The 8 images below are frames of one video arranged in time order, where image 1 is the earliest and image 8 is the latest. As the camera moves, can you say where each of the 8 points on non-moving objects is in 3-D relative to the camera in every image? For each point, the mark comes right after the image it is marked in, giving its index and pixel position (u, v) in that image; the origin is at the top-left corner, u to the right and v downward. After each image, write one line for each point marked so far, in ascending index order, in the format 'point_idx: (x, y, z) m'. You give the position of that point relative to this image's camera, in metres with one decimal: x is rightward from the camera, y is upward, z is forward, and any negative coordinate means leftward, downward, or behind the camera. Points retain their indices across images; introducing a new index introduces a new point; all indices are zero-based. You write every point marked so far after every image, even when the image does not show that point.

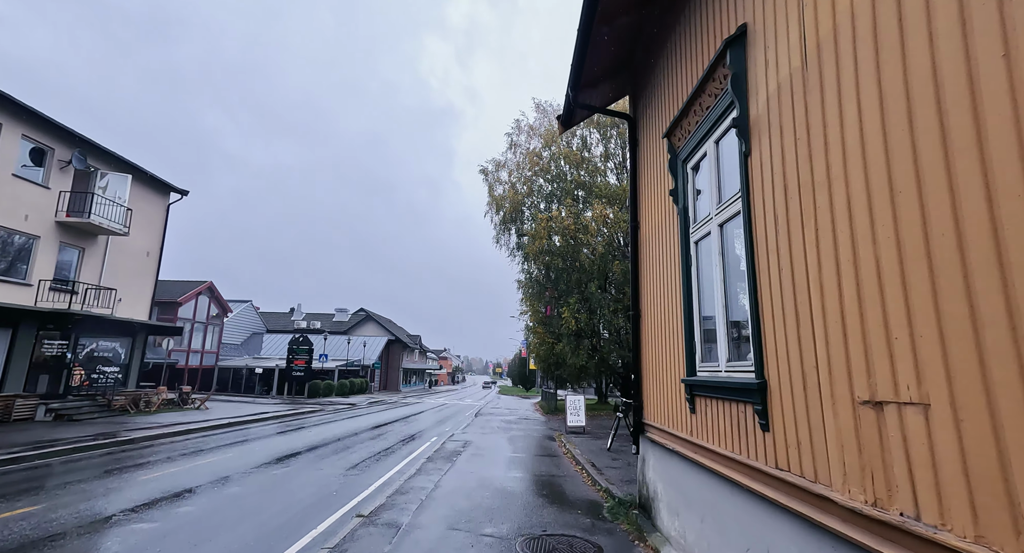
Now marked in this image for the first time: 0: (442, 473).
0: (-1.2, -3.5, +8.7) m
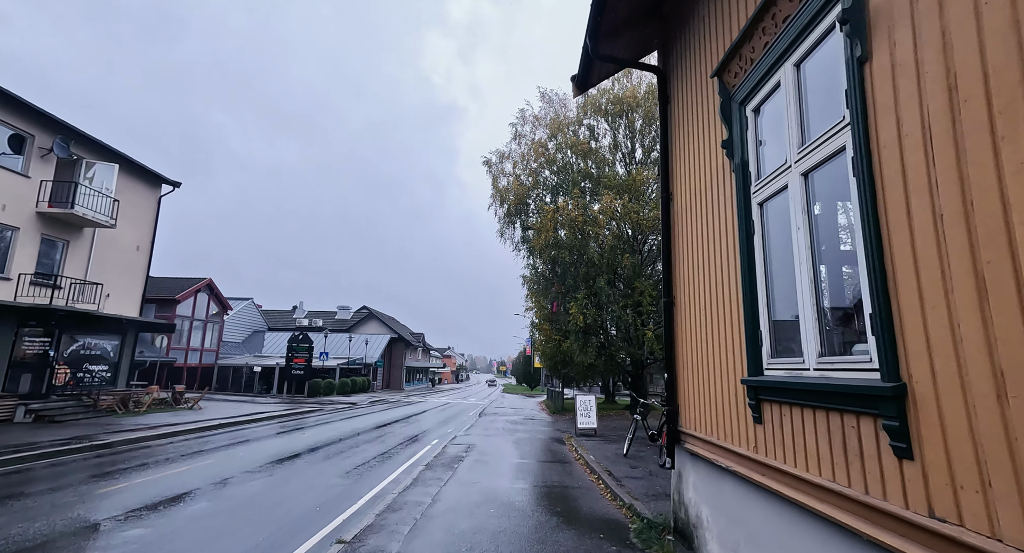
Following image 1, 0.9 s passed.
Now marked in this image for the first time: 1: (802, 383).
0: (-1.1, -3.3, +7.8) m
1: (+1.5, -0.6, +2.6) m
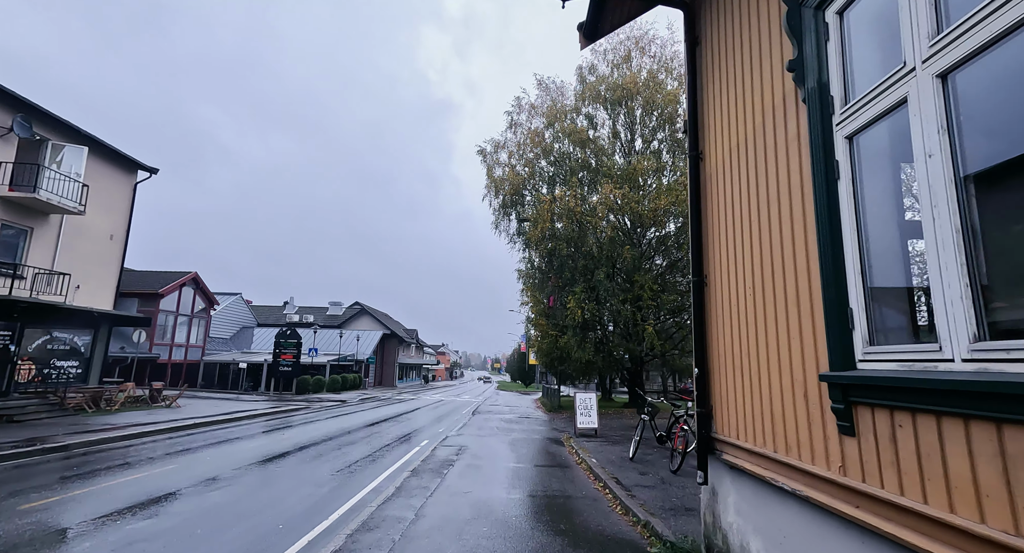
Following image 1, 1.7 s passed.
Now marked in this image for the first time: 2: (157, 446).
0: (-1.2, -3.0, +6.9) m
1: (+1.5, -0.4, +1.8) m
2: (-10.3, -5.1, +14.8) m
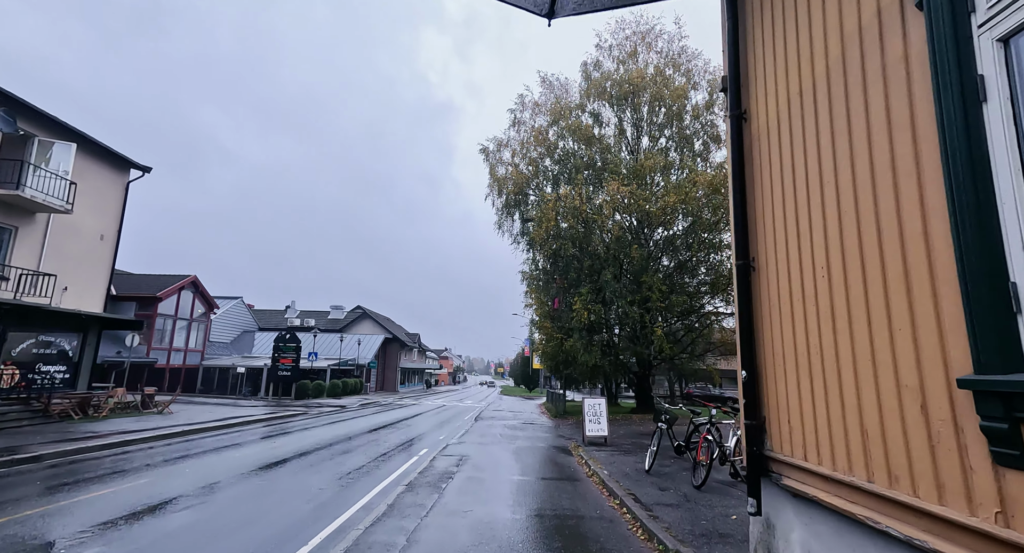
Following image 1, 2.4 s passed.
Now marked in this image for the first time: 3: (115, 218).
0: (-1.1, -2.9, +6.2) m
1: (+1.6, -0.2, +1.0) m
2: (-10.2, -5.1, +14.2) m
3: (-14.8, +2.2, +18.6) m
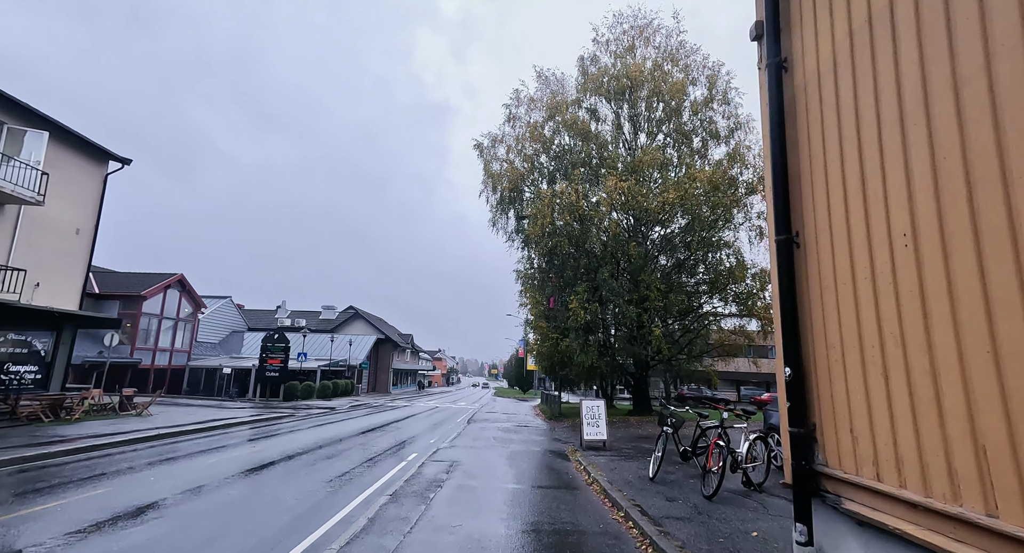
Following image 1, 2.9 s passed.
0: (-1.2, -2.8, +5.6) m
1: (+1.6, -0.1, +0.5) m
2: (-10.4, -4.9, +13.4) m
3: (-15.0, +2.3, +17.8) m
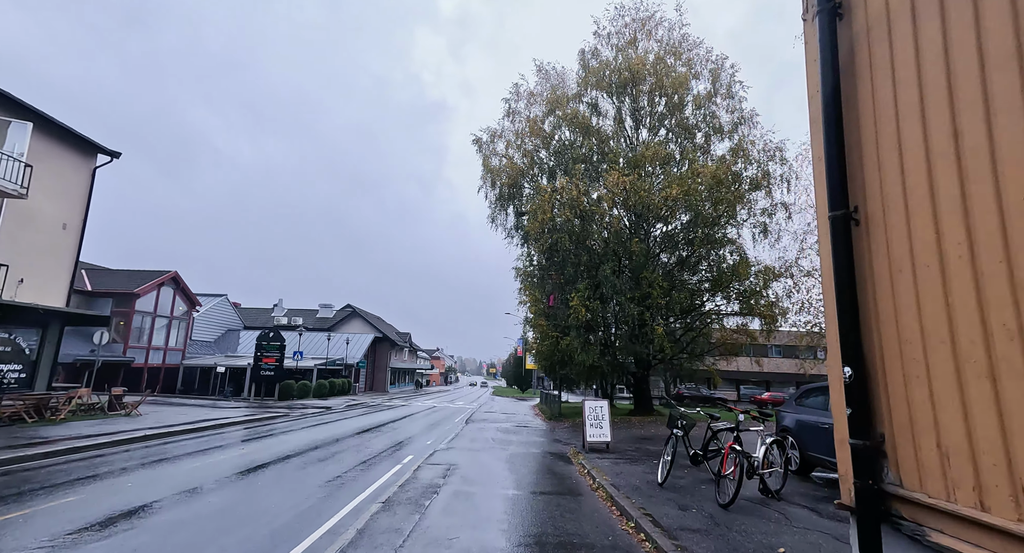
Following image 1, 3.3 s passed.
0: (-1.2, -2.7, +5.1) m
1: (+1.6, 0.0, 0.0) m
2: (-10.4, -4.8, +13.0) m
3: (-15.0, +2.5, +17.3) m
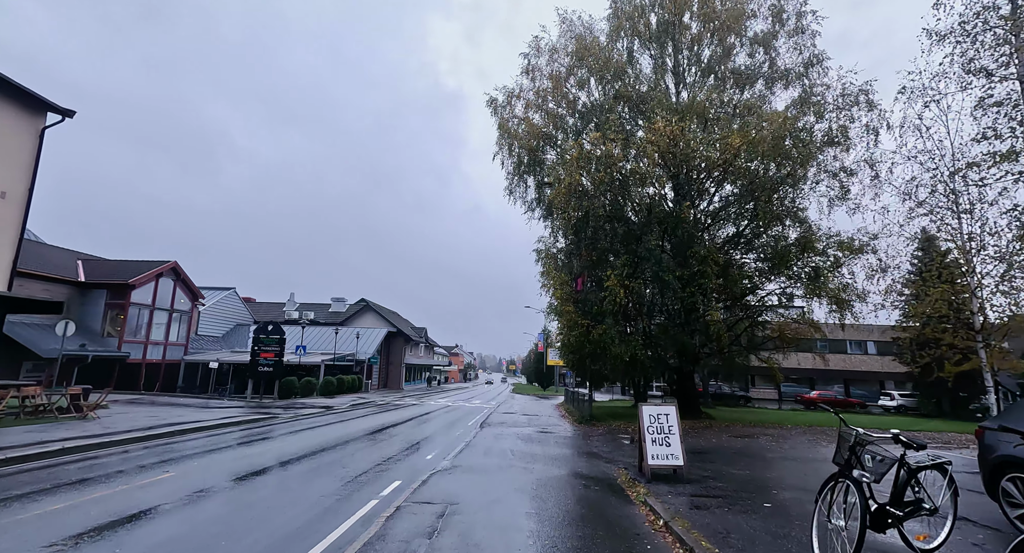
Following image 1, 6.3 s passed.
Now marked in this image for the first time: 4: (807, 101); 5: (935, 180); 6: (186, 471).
0: (-1.0, -2.0, +2.0) m
1: (+1.6, +0.7, -3.3) m
2: (-9.9, -4.2, +10.2) m
3: (-14.4, +3.1, +14.7) m
4: (+10.6, +6.3, +17.7) m
5: (+11.0, +2.5, +12.9) m
6: (-7.2, -4.5, +10.7) m
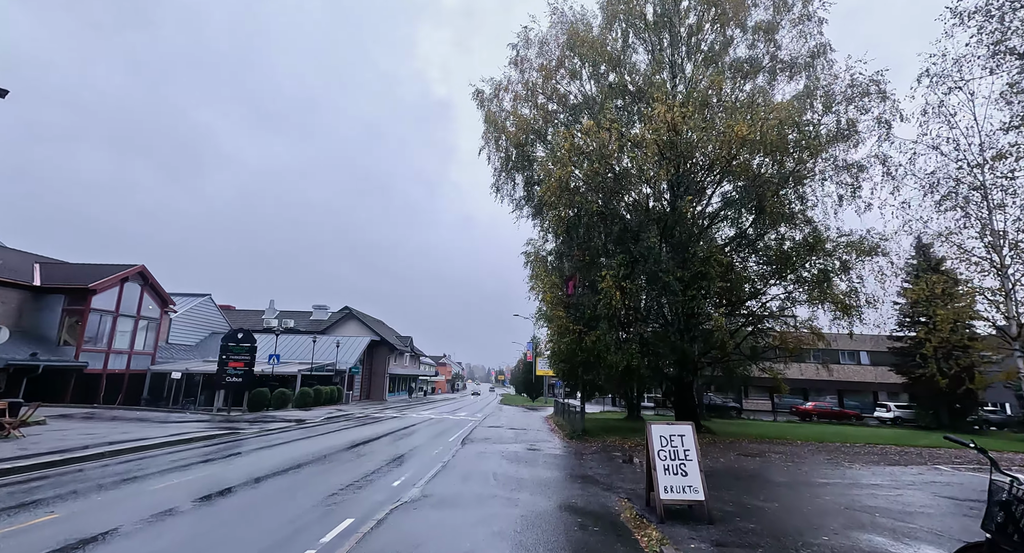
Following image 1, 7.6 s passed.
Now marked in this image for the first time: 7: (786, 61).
0: (-1.1, -1.8, +0.5) m
1: (+1.6, +1.0, -4.6) m
2: (-10.2, -4.0, +8.4) m
3: (-14.8, +3.1, +13.0) m
4: (+10.1, +6.2, +16.6) m
5: (+10.6, +2.5, +11.8) m
6: (-7.5, -4.4, +9.0) m
7: (+9.7, +7.6, +17.4) m
